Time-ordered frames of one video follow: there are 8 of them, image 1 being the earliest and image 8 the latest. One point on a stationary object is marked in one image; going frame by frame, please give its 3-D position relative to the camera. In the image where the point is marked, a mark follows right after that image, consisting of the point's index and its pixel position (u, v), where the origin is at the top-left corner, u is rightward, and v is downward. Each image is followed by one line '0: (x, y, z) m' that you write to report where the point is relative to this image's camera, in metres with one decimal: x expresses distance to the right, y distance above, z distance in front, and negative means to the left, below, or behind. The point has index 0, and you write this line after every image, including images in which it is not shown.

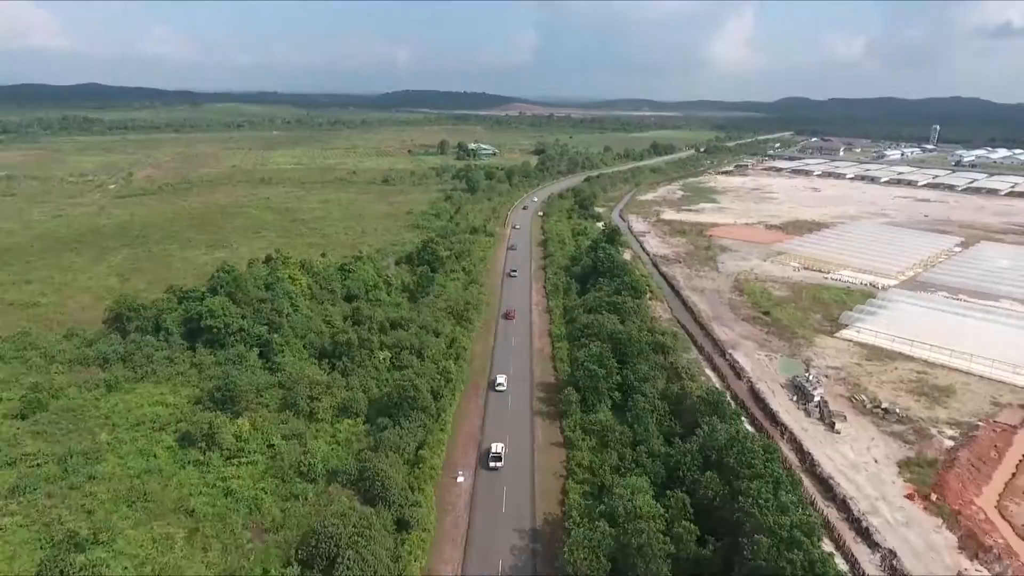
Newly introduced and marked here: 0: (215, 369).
0: (-9.0, -2.4, +19.0) m
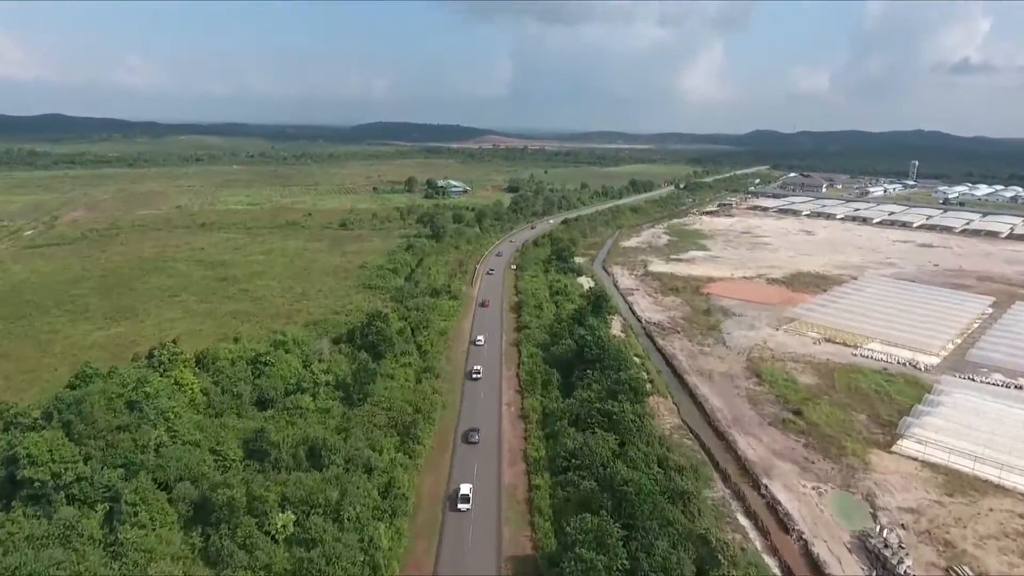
0: (-9.9, -5.3, +12.8) m
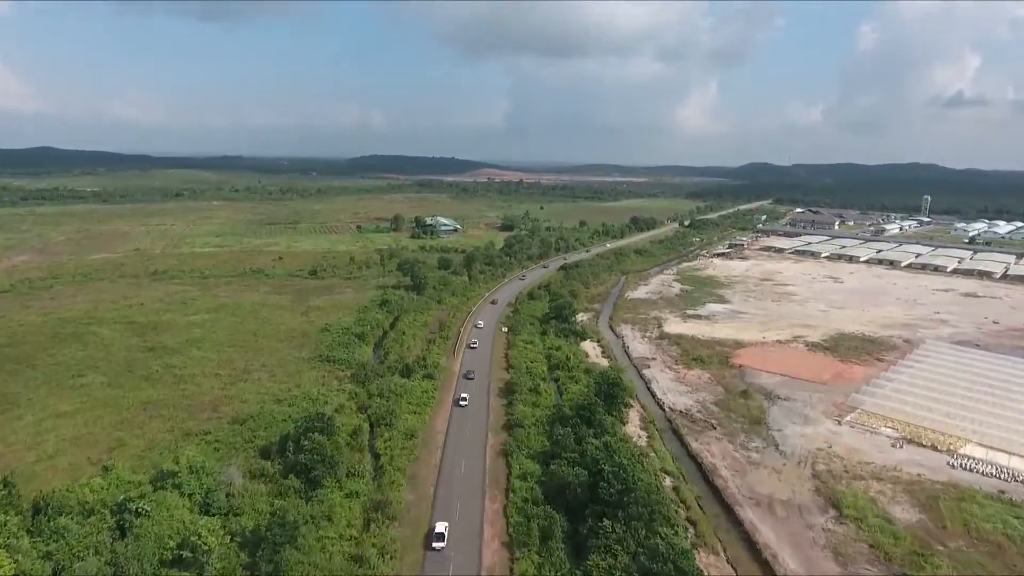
0: (-10.1, -7.5, +6.1) m
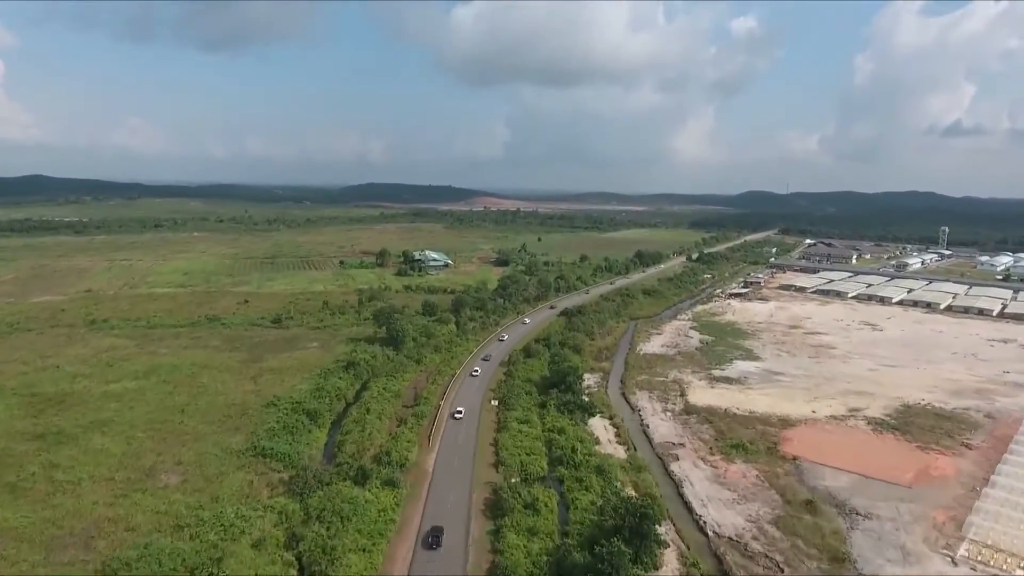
0: (-10.4, -9.1, -0.5) m
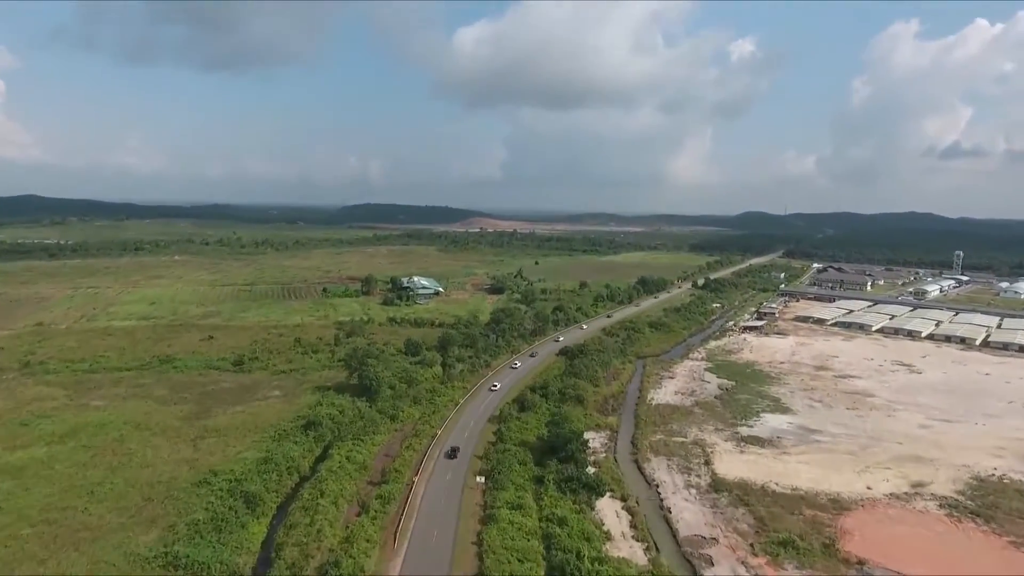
0: (-10.7, -10.0, -5.6) m
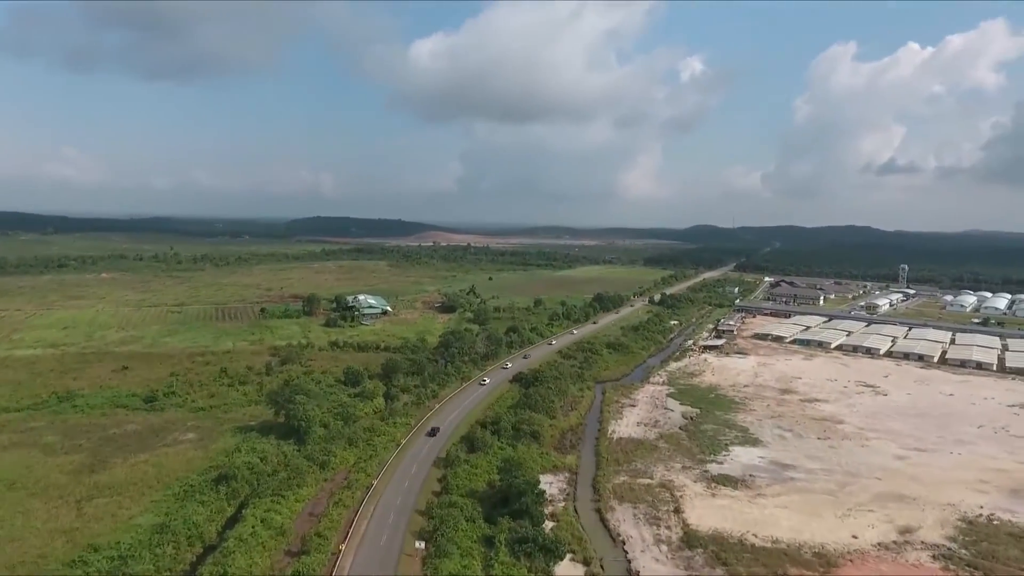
0: (-10.3, -10.4, -9.5) m
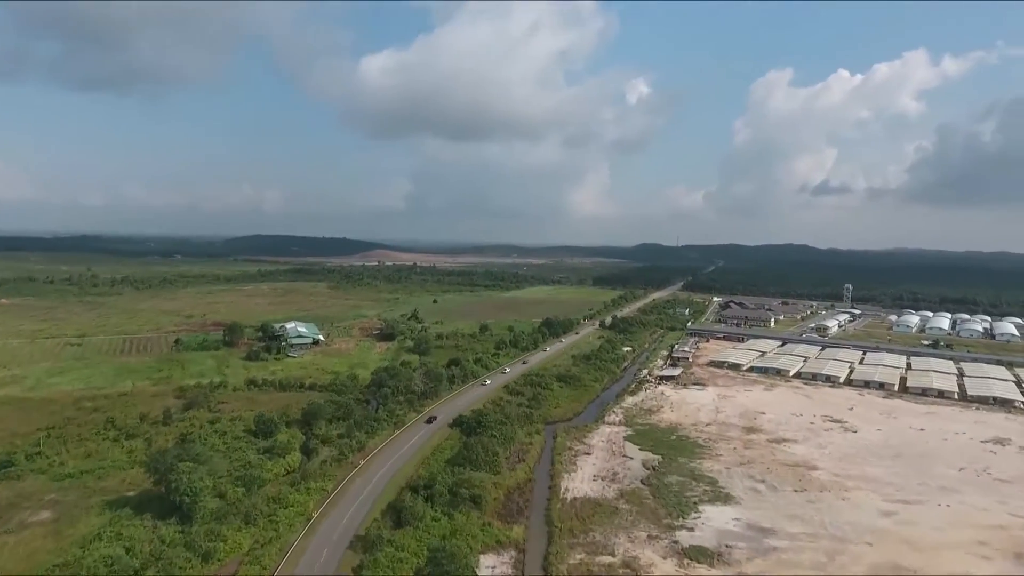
0: (-9.6, -10.9, -14.8) m
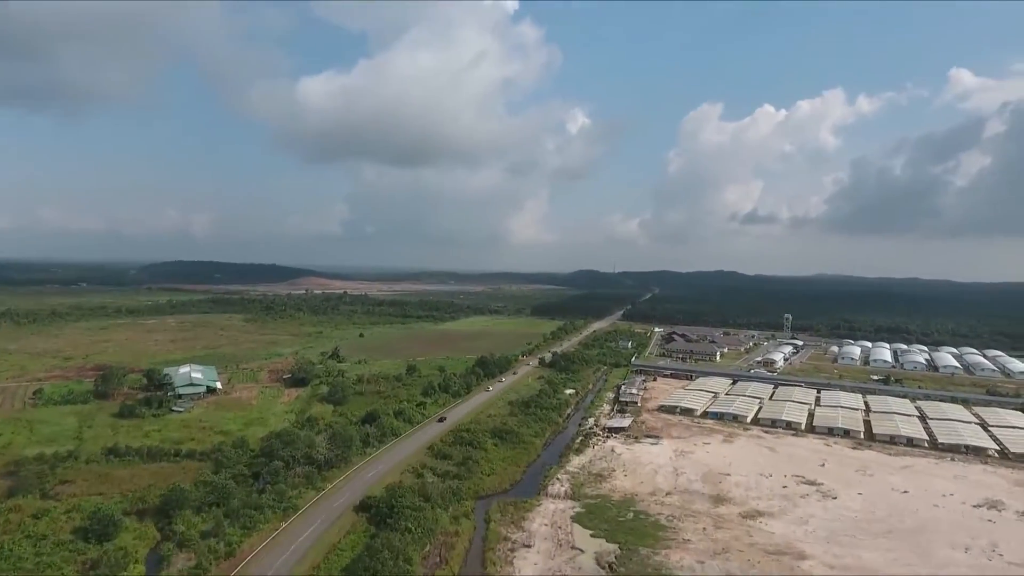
0: (-8.2, -10.9, -22.3) m
